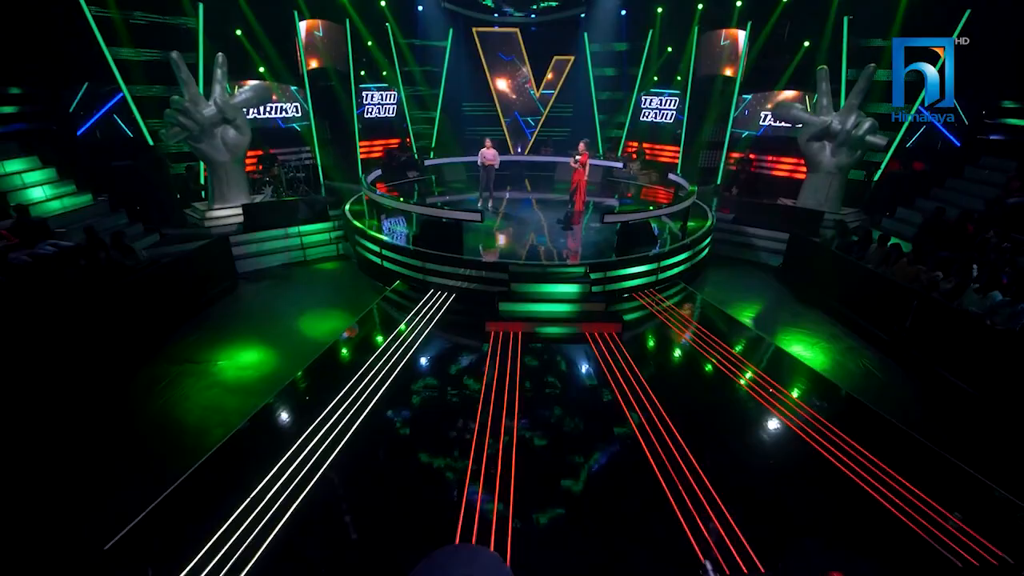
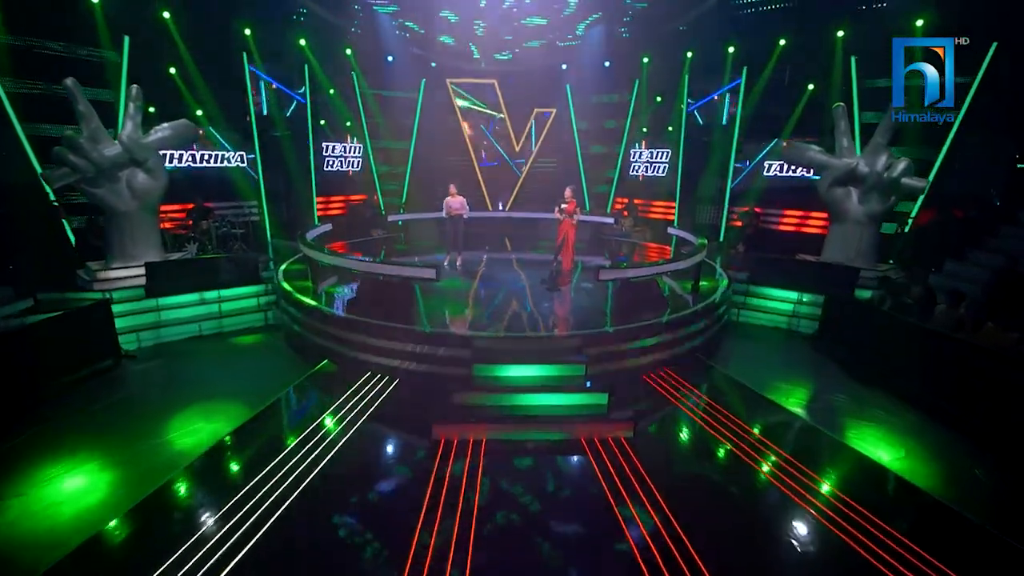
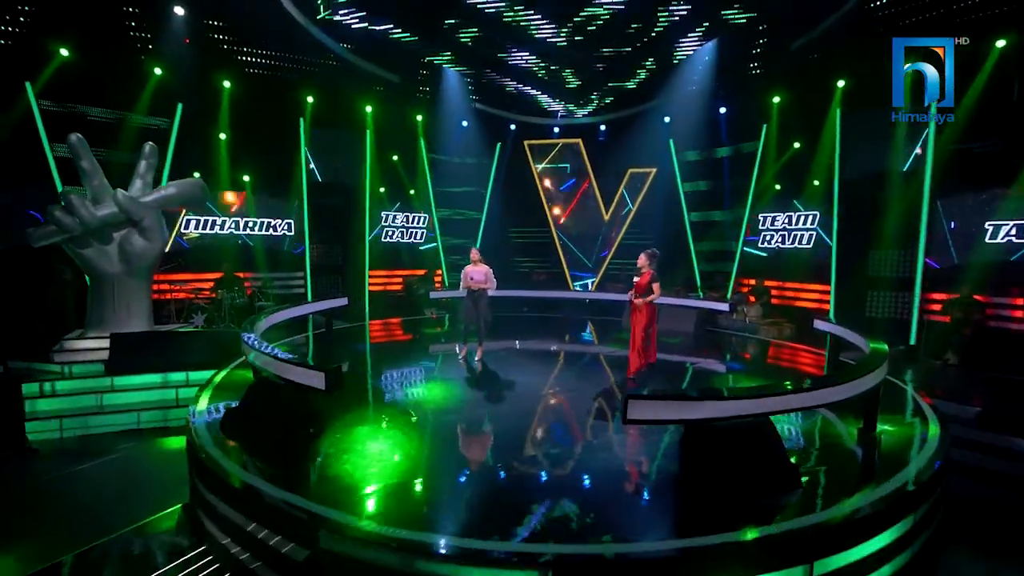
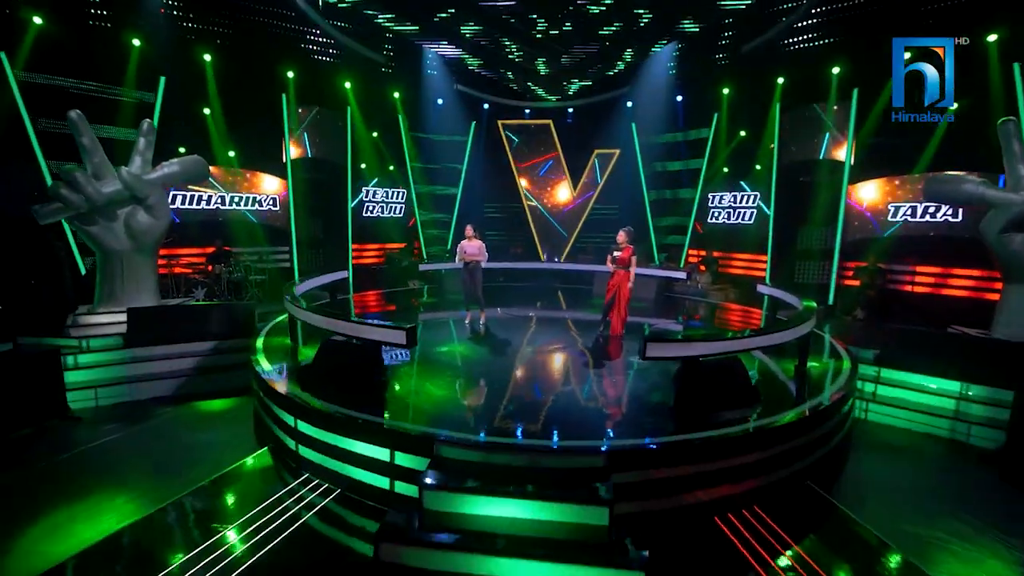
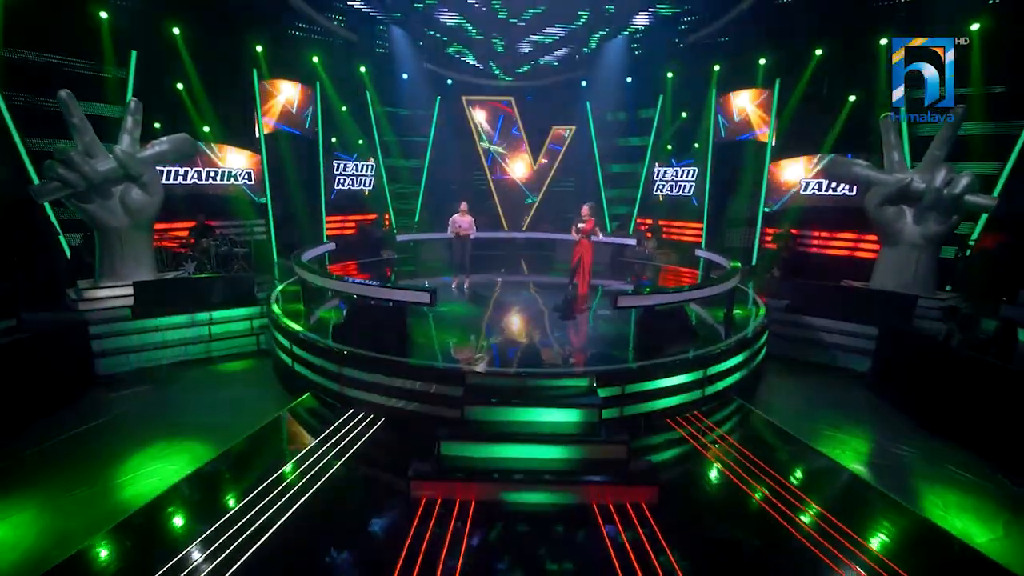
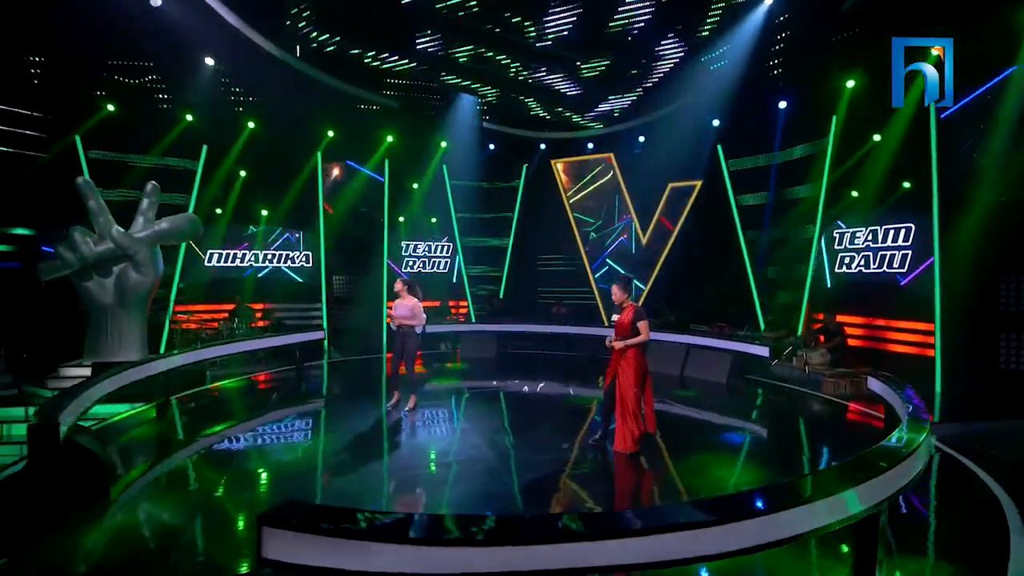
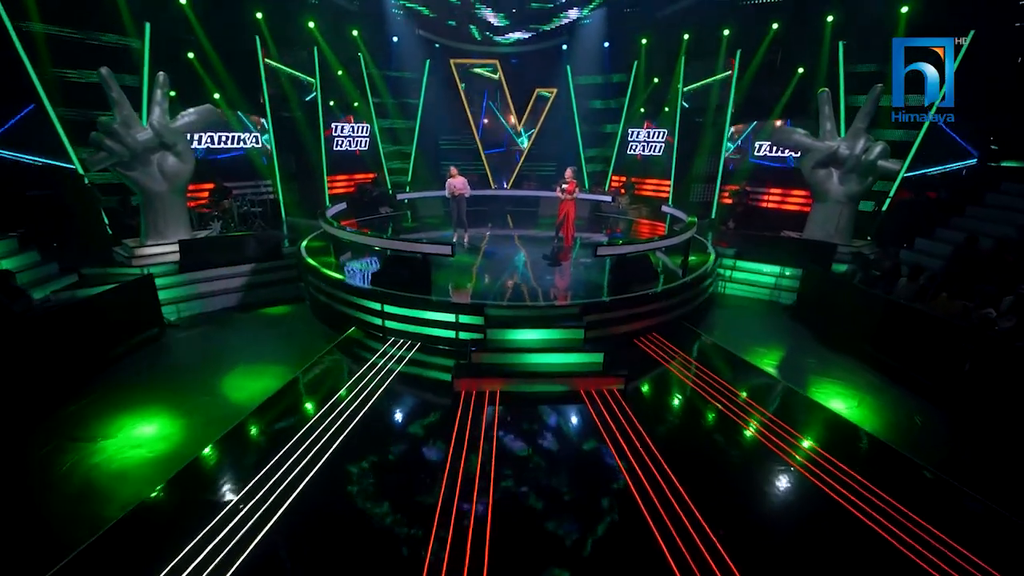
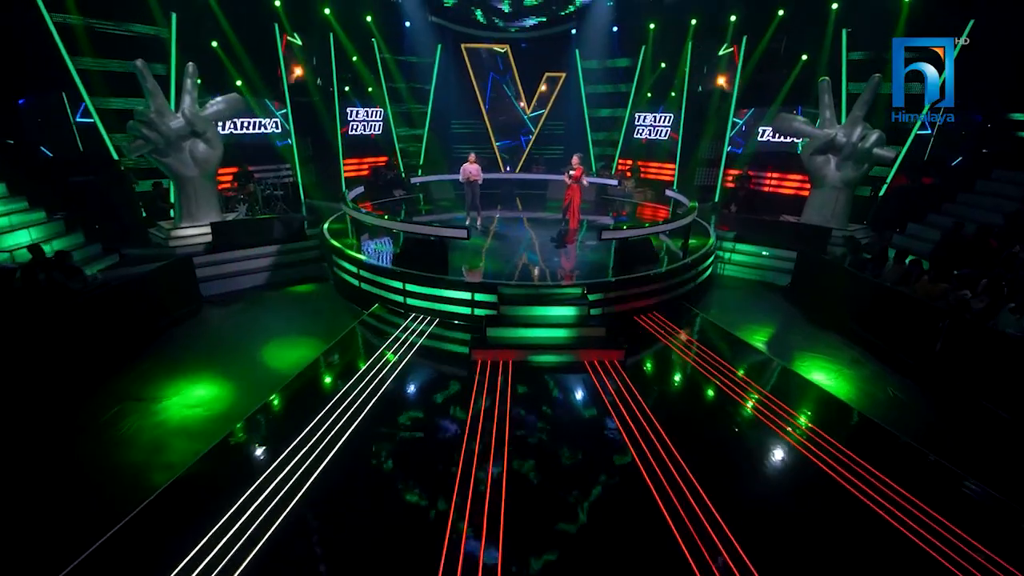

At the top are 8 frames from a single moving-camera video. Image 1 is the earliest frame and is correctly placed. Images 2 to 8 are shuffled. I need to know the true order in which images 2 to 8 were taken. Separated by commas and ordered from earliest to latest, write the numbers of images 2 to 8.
8, 7, 2, 5, 4, 3, 6
